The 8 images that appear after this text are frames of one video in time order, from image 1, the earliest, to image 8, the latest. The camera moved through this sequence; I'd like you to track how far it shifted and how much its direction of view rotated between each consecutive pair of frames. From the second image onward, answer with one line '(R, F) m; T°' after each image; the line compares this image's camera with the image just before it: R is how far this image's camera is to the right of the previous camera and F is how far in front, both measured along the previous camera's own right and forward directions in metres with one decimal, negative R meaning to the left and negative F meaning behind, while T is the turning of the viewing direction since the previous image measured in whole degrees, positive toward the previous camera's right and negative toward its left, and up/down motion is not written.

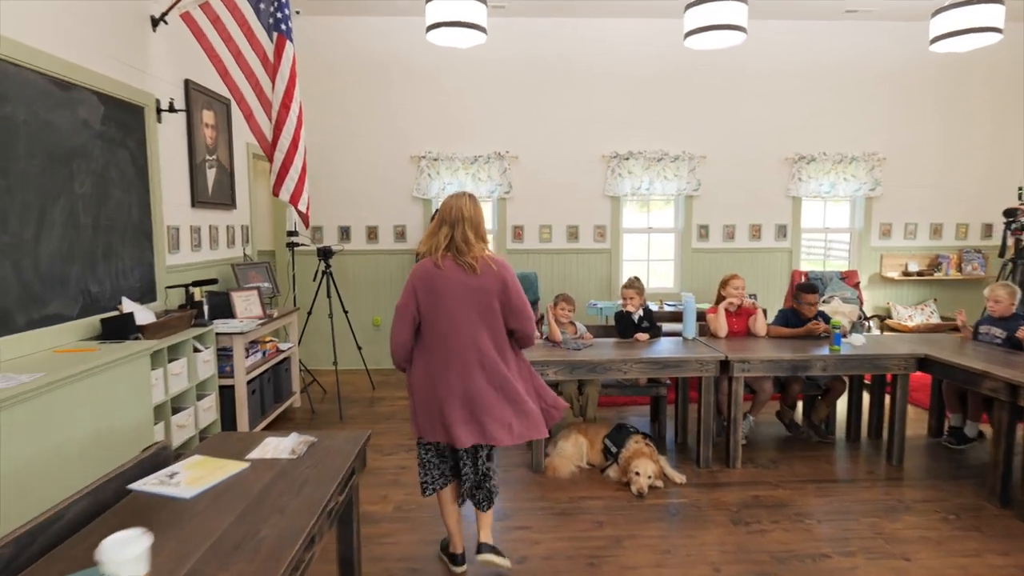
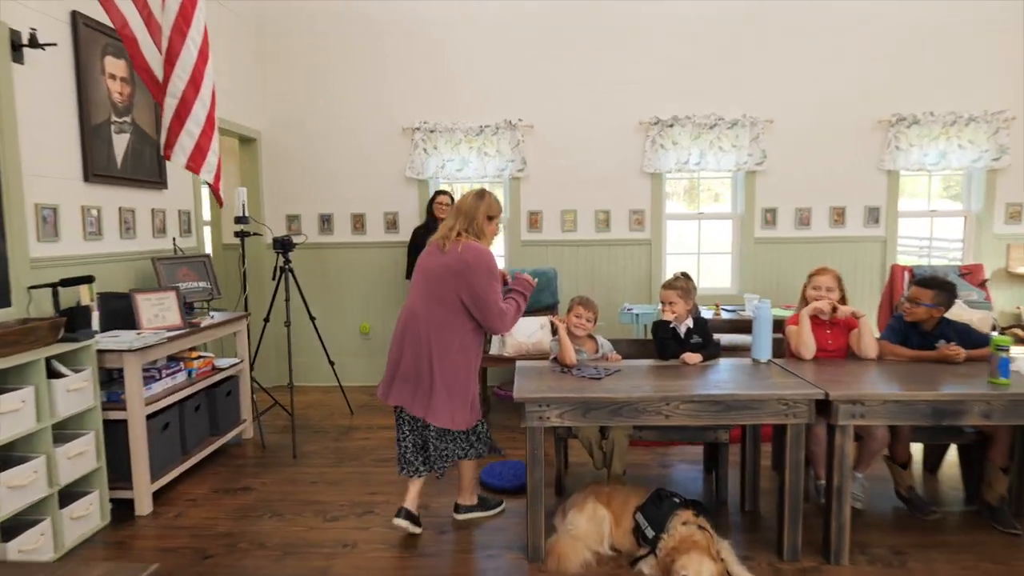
(+0.2, +1.1) m; -4°
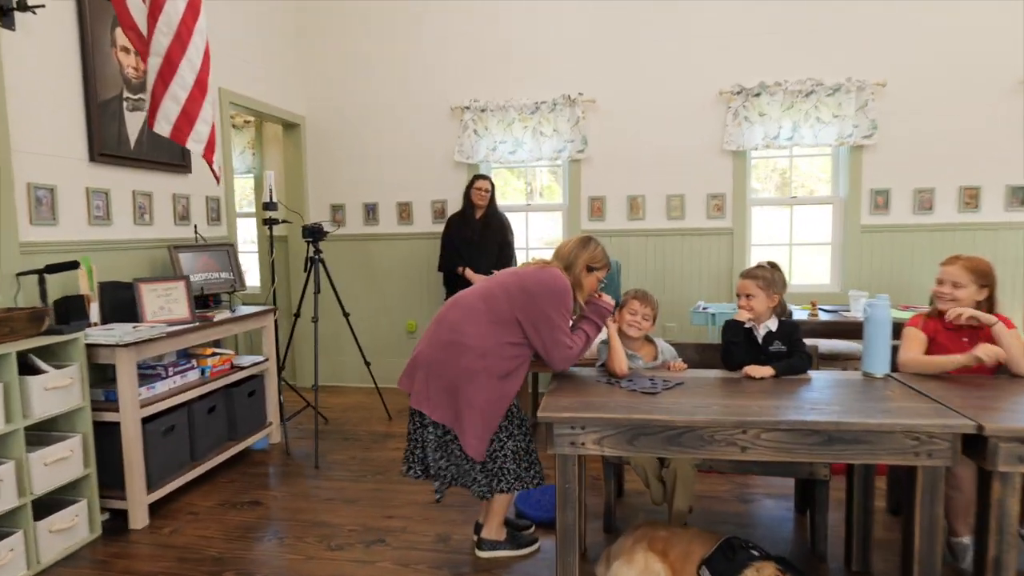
(+0.2, +0.5) m; -8°
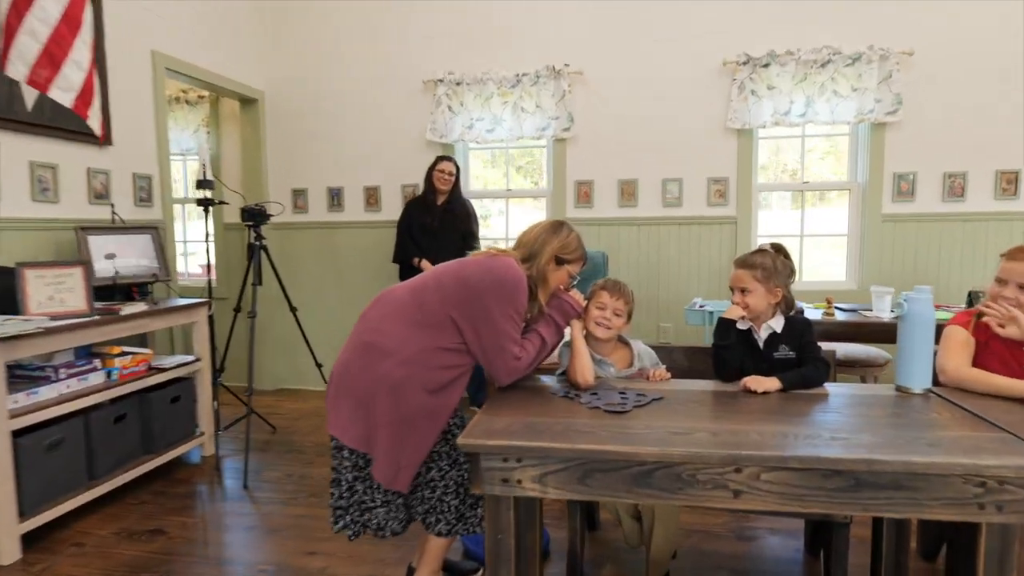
(+0.2, +0.5) m; -1°
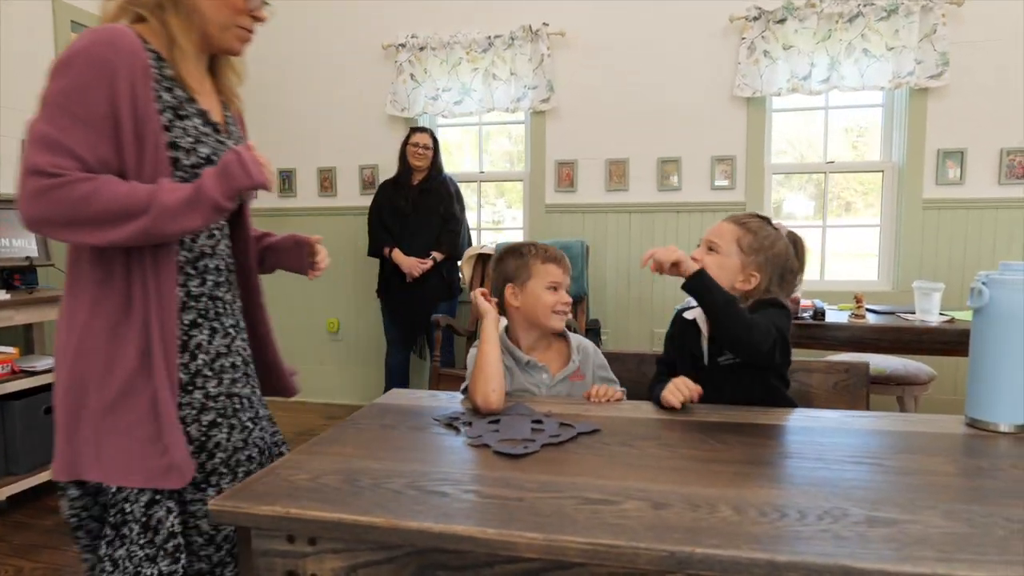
(+0.3, +0.6) m; -2°
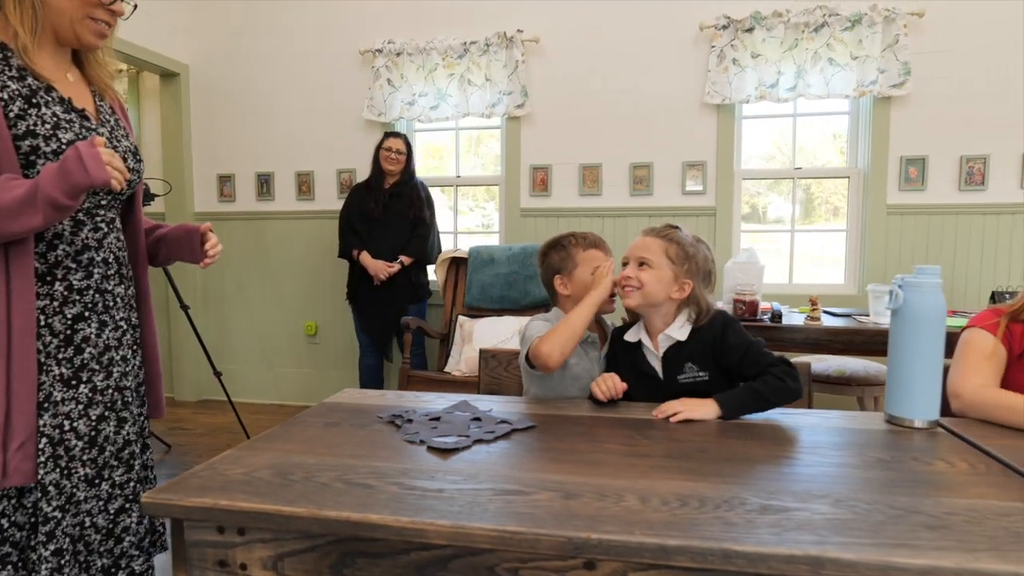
(+0.1, 0.0) m; +1°
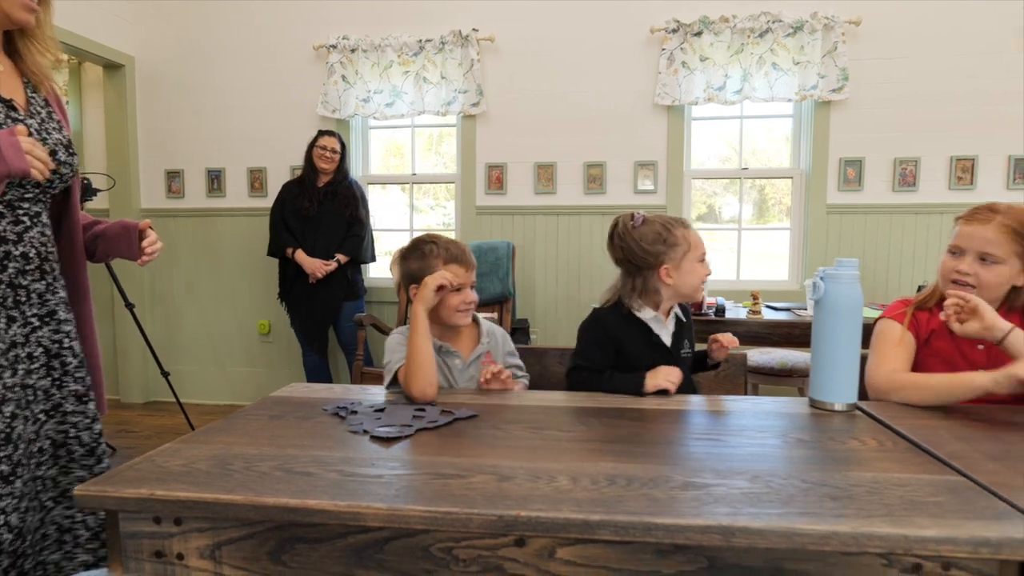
(0.0, 0.0) m; +3°
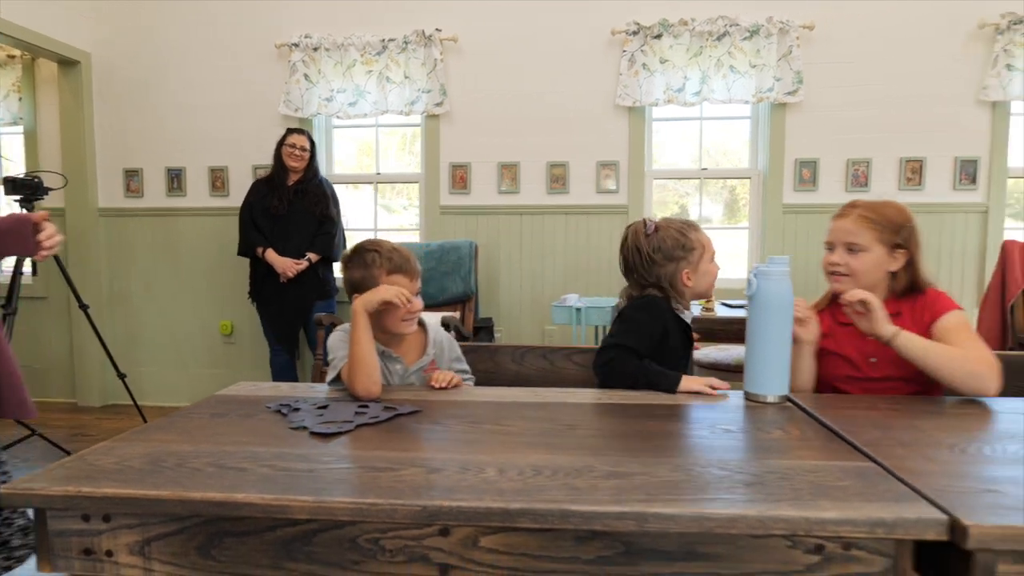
(+0.1, 0.0) m; +2°
